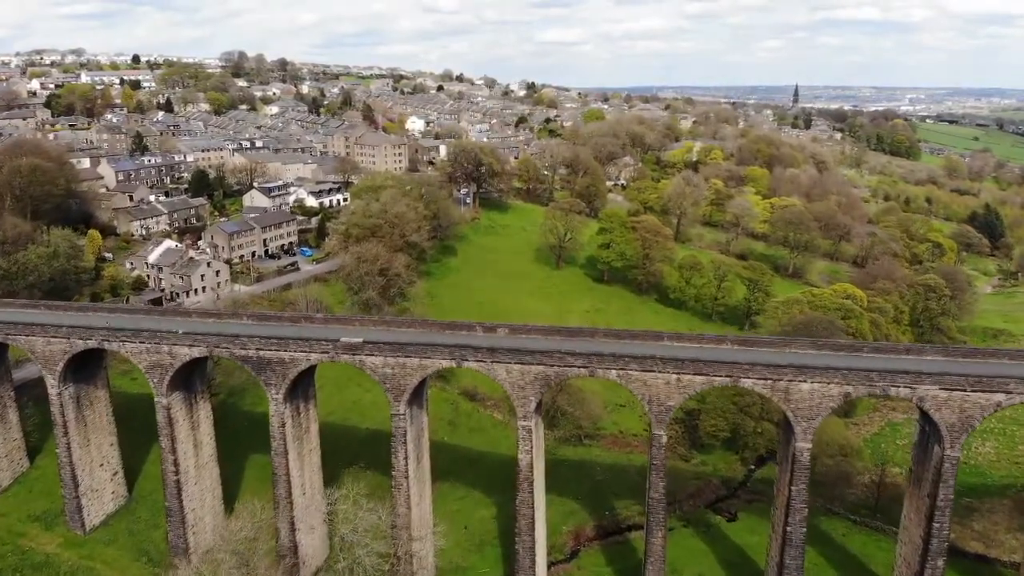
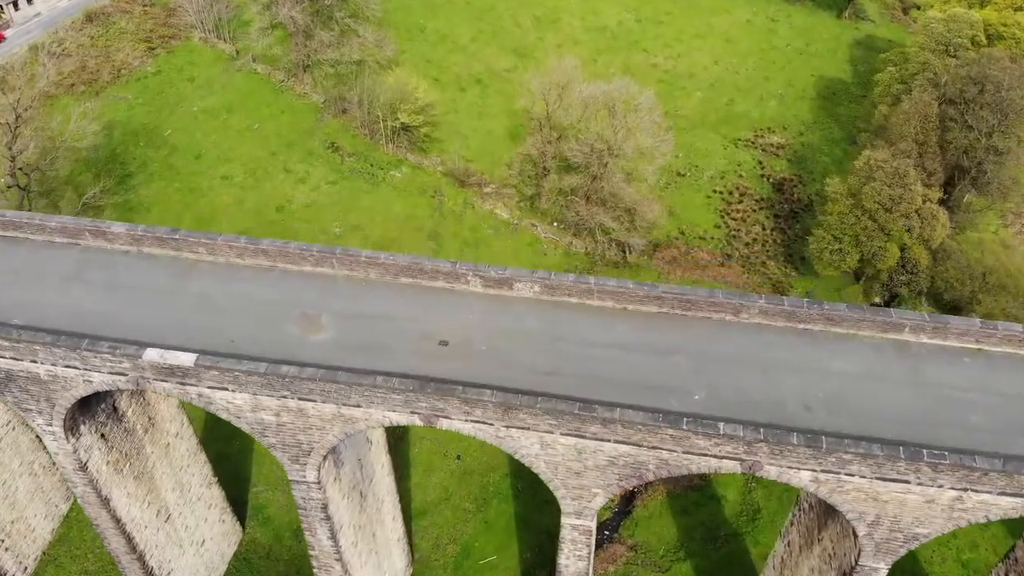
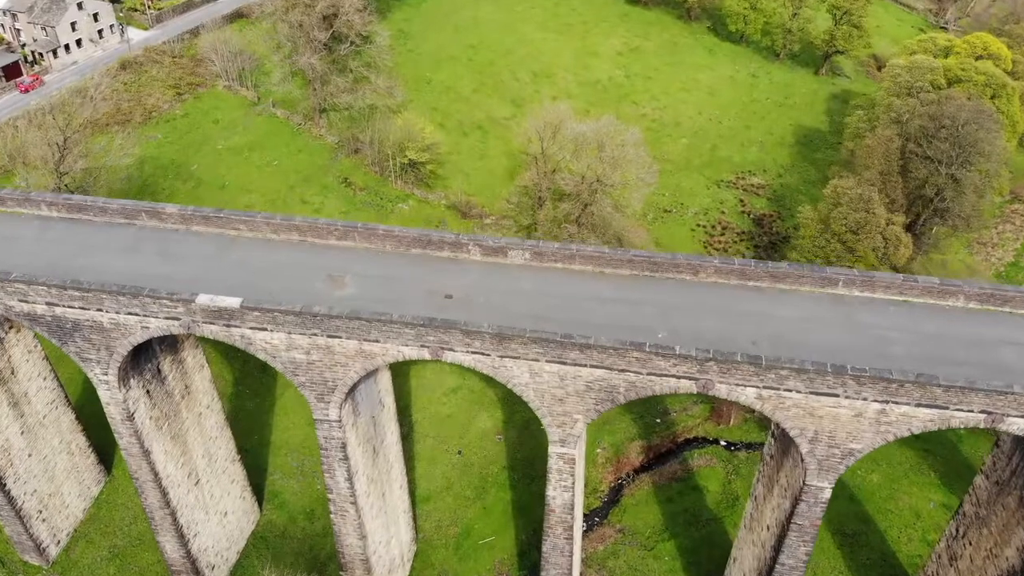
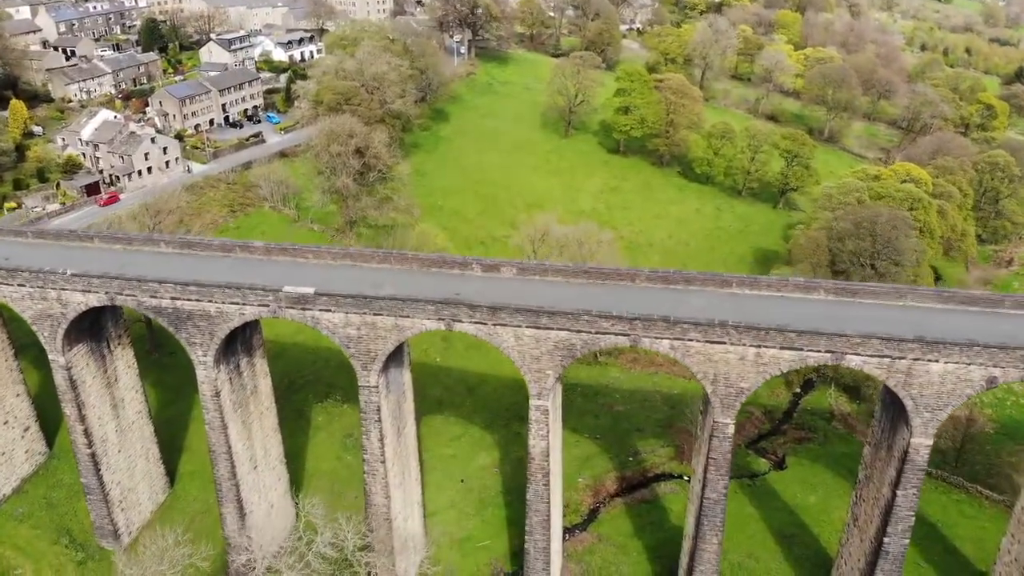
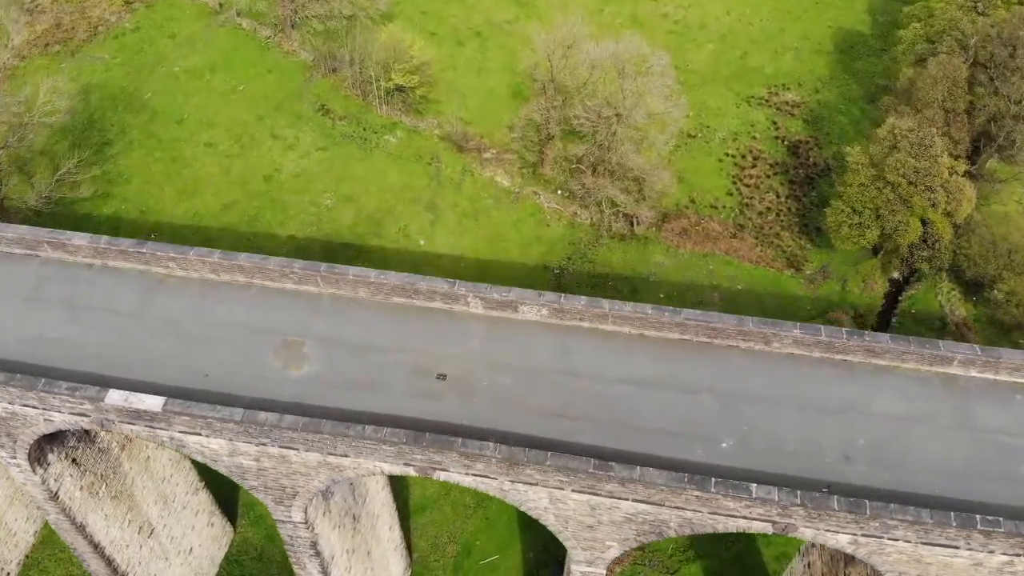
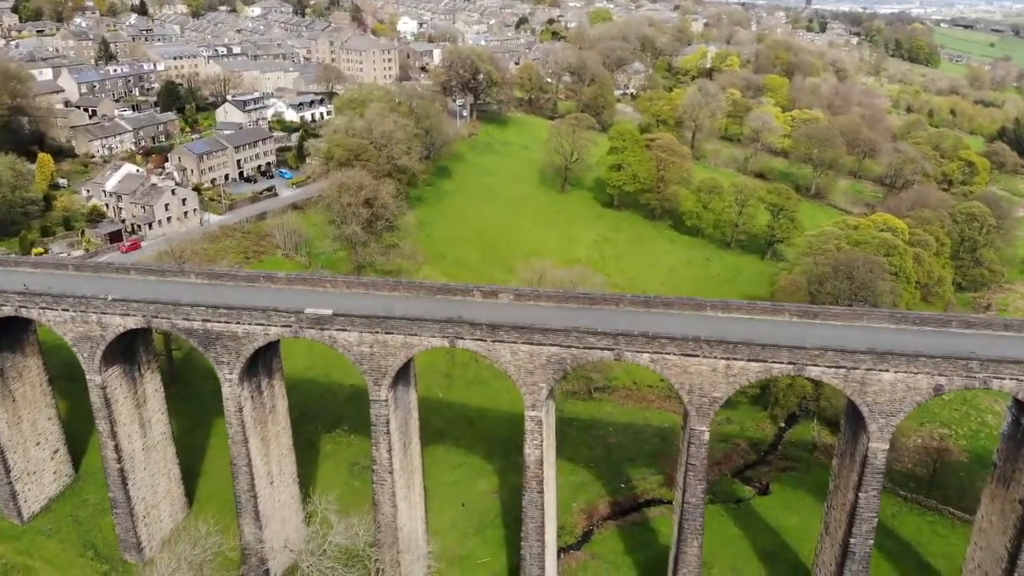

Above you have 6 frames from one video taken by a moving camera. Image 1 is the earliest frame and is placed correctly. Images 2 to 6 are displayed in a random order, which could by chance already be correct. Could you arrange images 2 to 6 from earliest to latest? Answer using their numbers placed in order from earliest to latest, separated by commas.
6, 4, 3, 2, 5
